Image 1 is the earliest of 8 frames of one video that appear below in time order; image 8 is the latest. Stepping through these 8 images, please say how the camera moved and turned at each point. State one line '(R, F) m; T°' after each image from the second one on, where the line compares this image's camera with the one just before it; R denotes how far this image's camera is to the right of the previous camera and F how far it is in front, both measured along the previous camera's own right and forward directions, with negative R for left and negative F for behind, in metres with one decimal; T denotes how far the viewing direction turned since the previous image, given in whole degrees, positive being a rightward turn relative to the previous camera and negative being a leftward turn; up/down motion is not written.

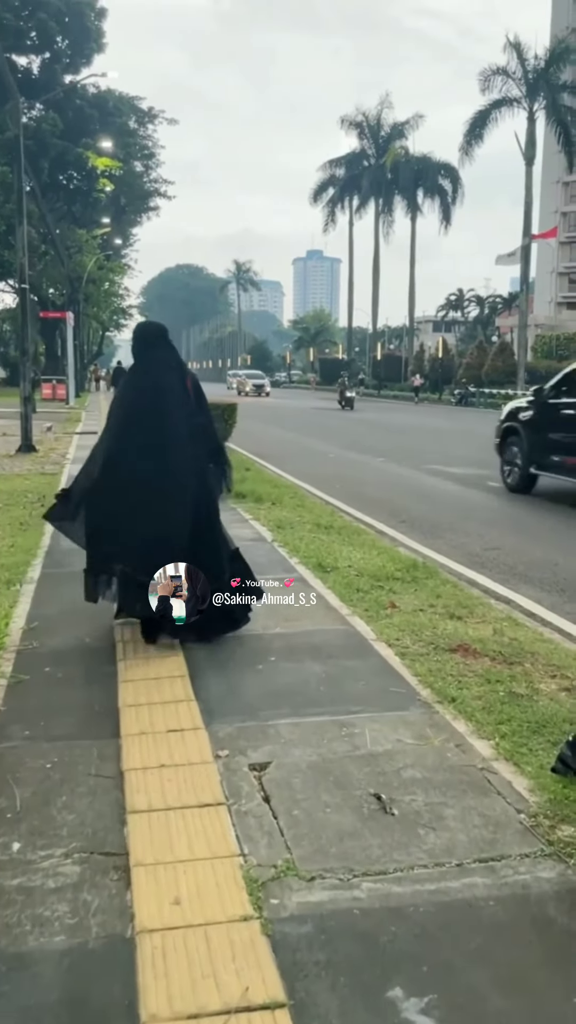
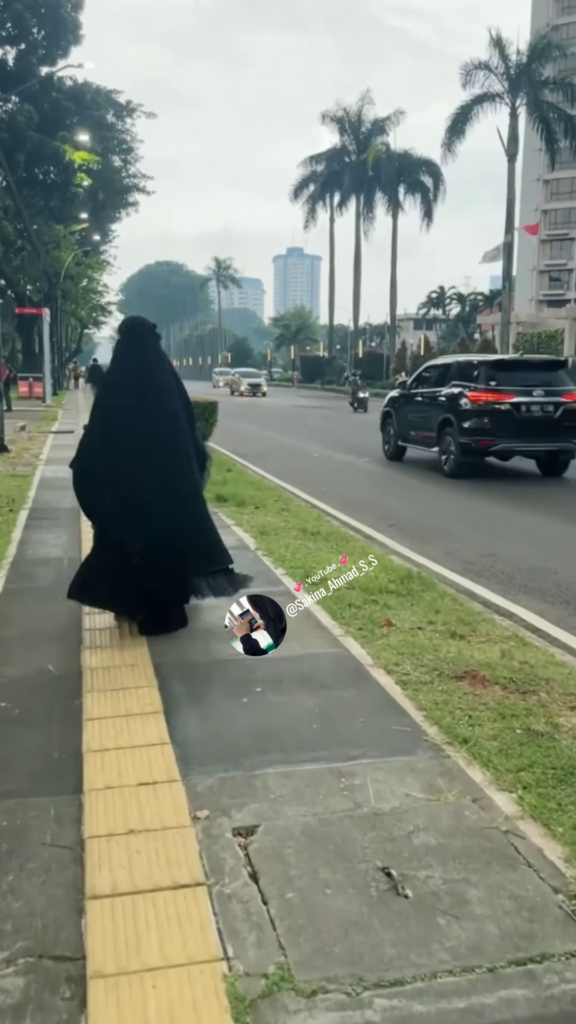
(0.0, +0.5) m; +1°
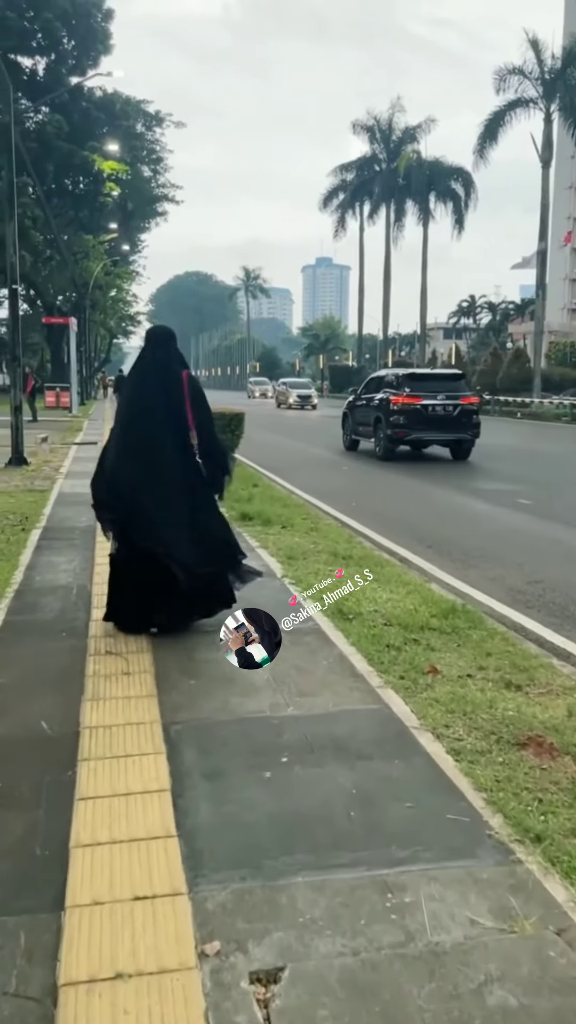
(0.0, +0.7) m; -2°
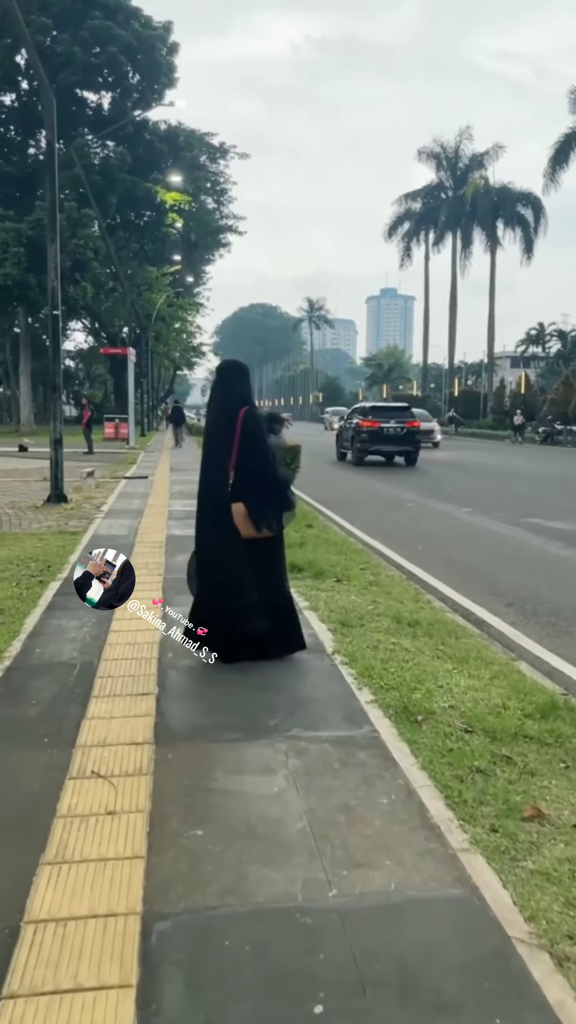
(+0.1, +1.3) m; -4°
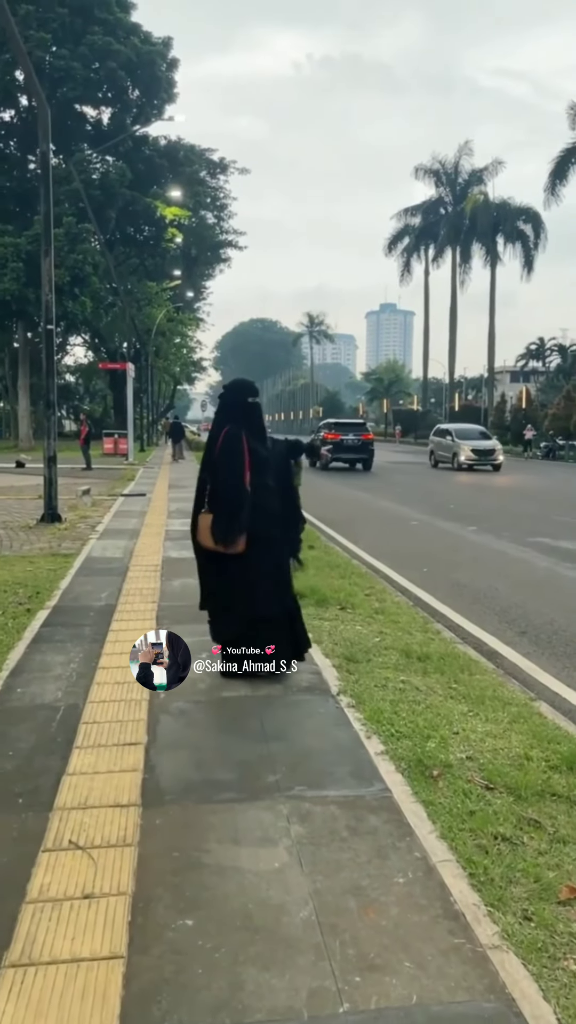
(0.0, +0.4) m; 0°
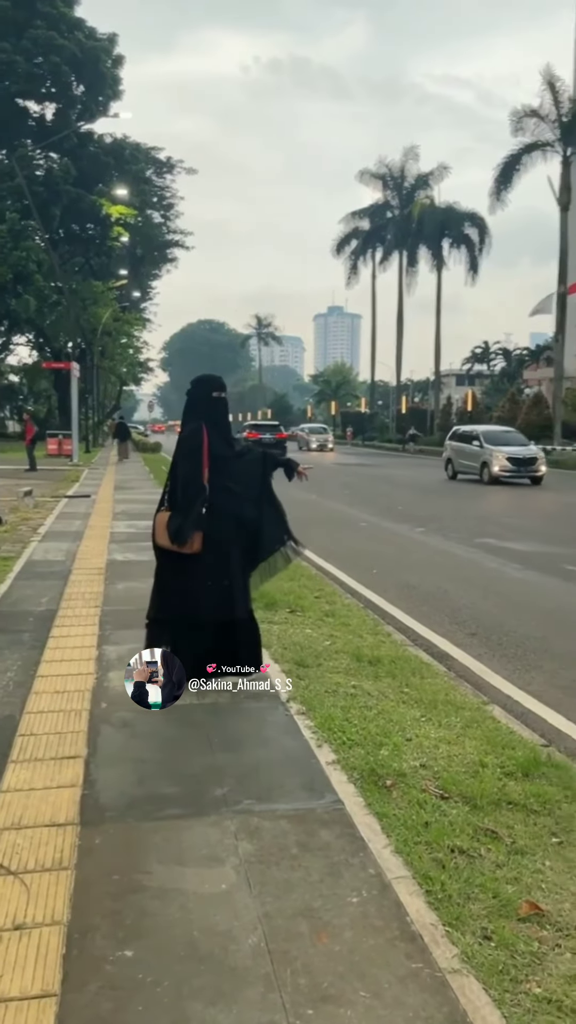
(0.0, +0.2) m; +3°
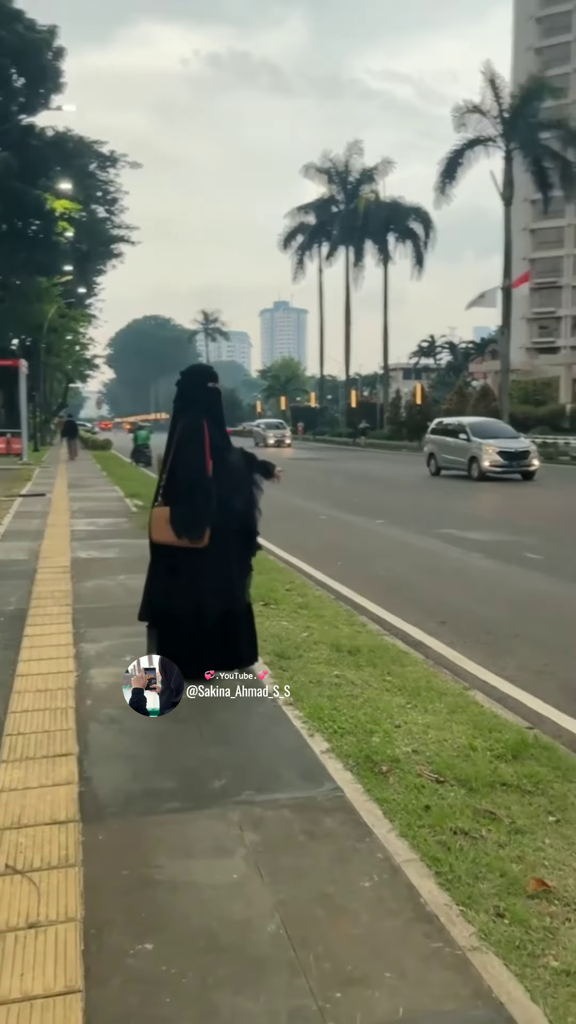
(-0.2, 0.0) m; +3°
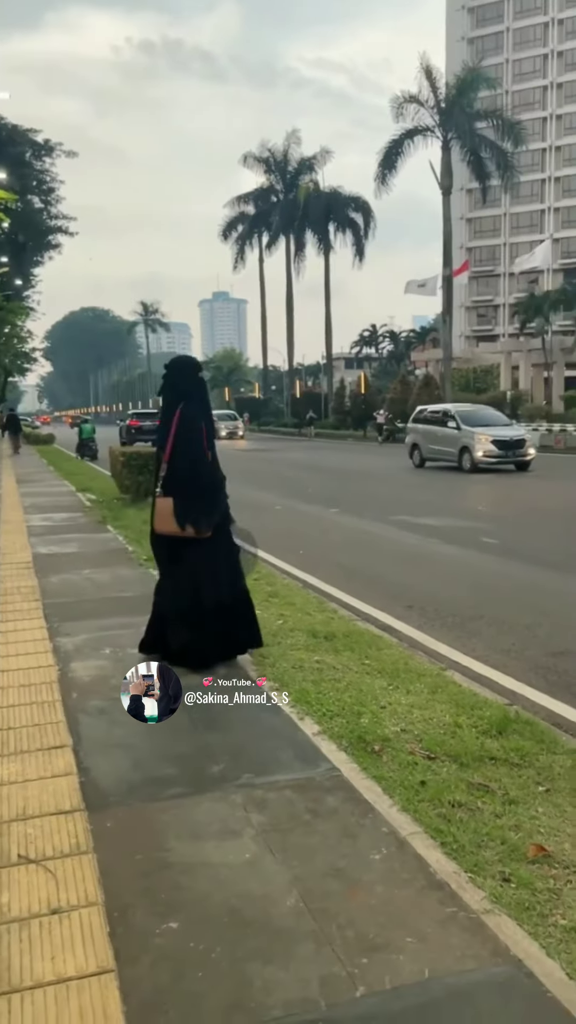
(-0.2, -0.1) m; +4°
